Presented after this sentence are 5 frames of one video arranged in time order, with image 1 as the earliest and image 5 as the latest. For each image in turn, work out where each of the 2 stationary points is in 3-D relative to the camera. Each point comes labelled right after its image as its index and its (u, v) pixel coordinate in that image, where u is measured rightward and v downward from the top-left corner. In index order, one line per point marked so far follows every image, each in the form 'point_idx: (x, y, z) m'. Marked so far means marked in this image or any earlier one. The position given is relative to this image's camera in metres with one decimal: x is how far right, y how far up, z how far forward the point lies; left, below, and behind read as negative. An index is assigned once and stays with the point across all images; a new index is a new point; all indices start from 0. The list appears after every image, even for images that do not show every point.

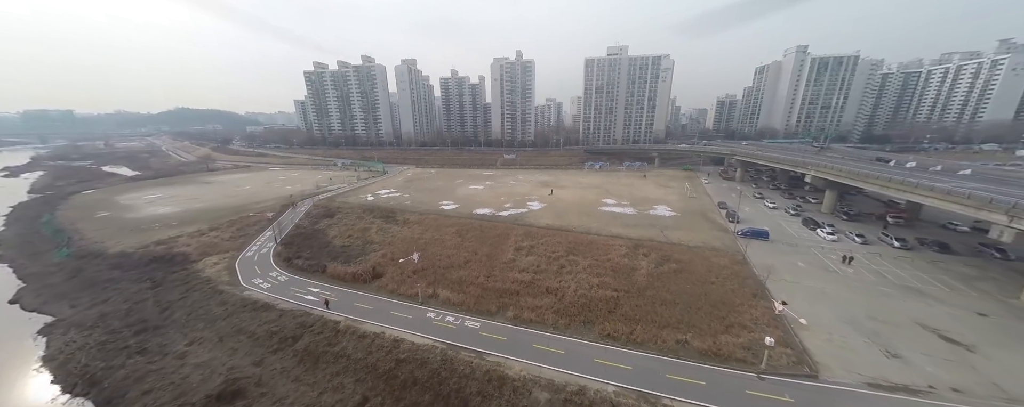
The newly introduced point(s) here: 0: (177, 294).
0: (-21.4, -5.9, +18.7) m
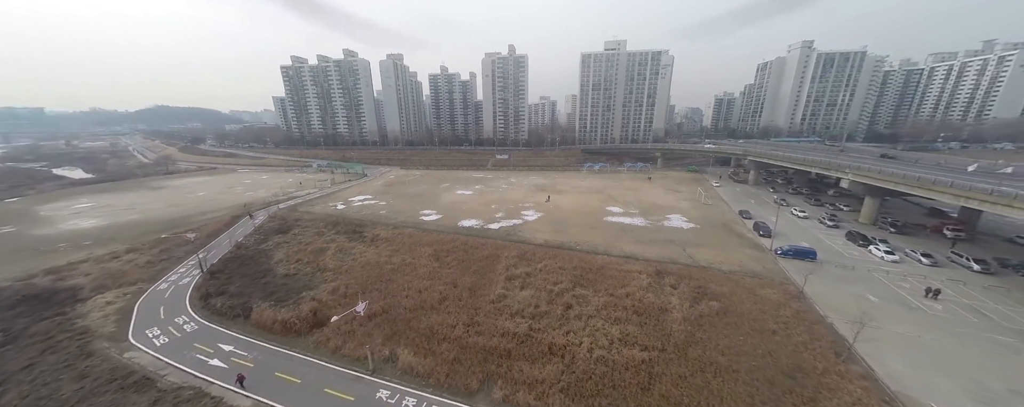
0: (-21.9, -7.0, +13.2) m
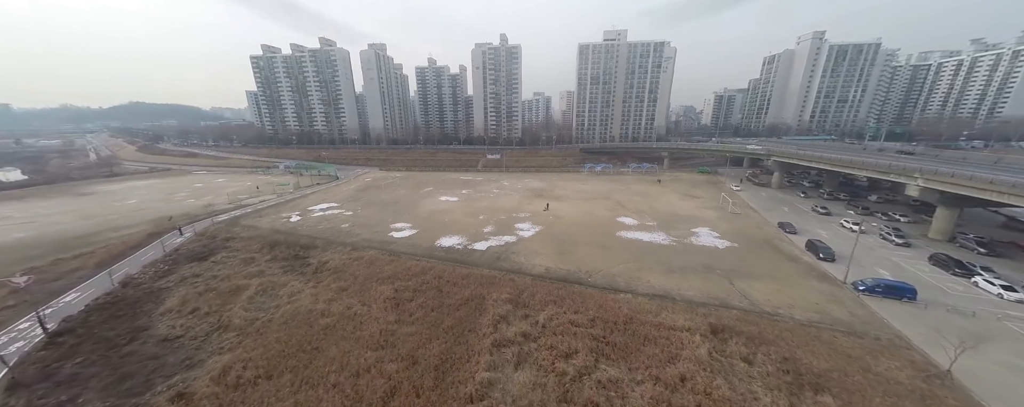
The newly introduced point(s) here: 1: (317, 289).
0: (-22.2, -8.3, +6.7) m
1: (-10.8, -4.8, +16.2) m
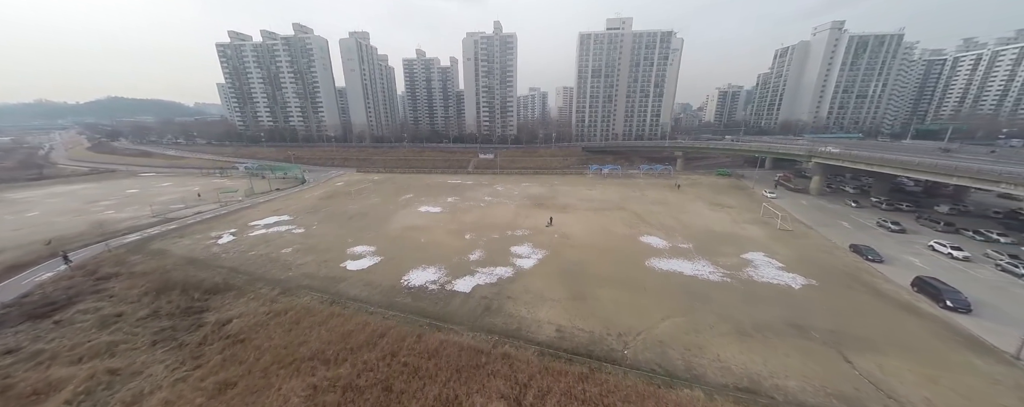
0: (-22.1, -9.8, 0.0) m
1: (-10.9, -6.1, +9.7) m
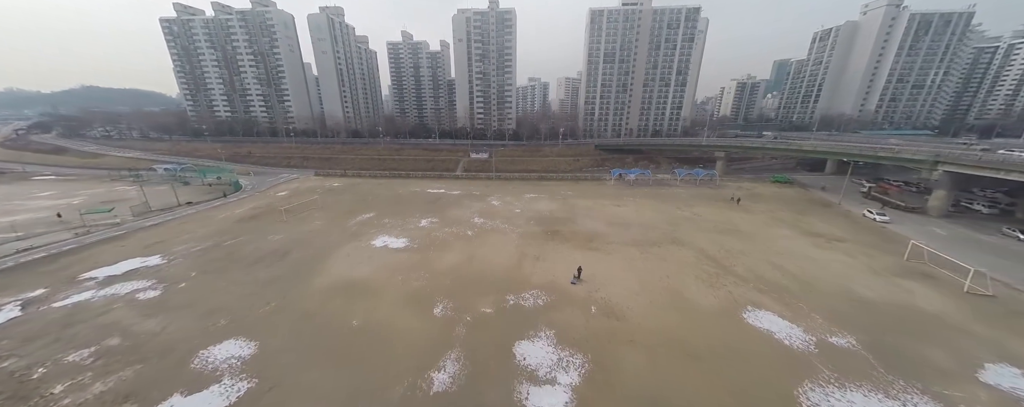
0: (-21.7, -12.3, -10.1) m
1: (-10.6, -8.5, -0.3) m
